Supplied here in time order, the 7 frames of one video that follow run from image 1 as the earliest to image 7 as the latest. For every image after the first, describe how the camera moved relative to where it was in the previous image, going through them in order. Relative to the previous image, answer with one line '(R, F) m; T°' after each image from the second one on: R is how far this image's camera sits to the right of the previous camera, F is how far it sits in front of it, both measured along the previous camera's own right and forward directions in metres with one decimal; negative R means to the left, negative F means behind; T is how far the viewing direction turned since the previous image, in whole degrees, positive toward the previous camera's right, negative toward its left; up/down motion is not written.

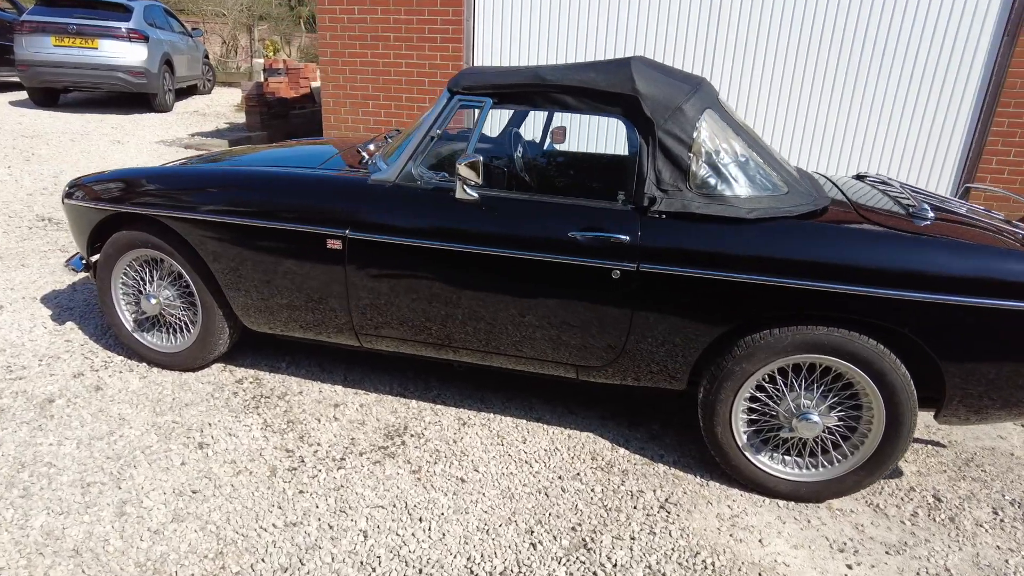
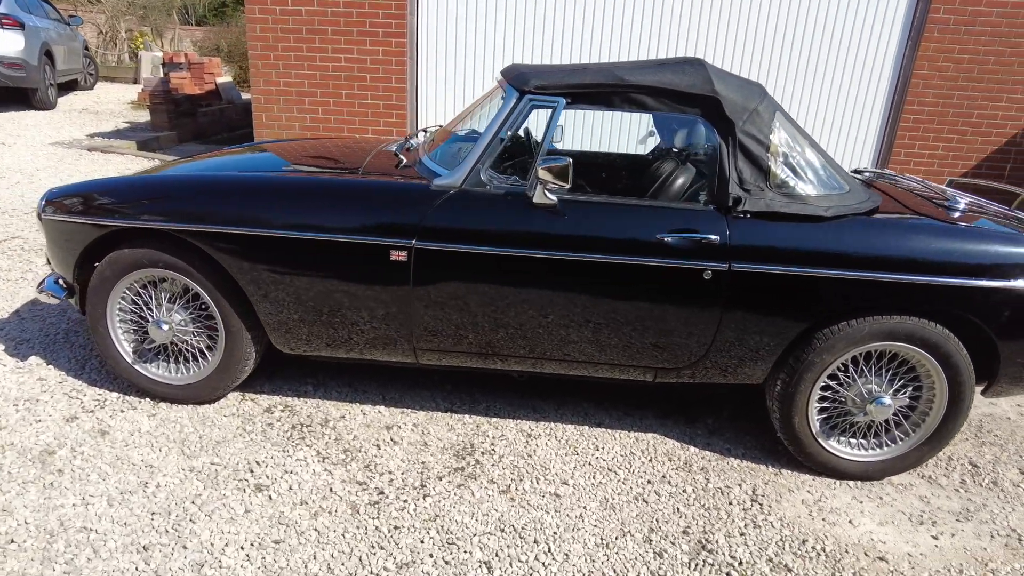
(-0.8, +0.2) m; +10°
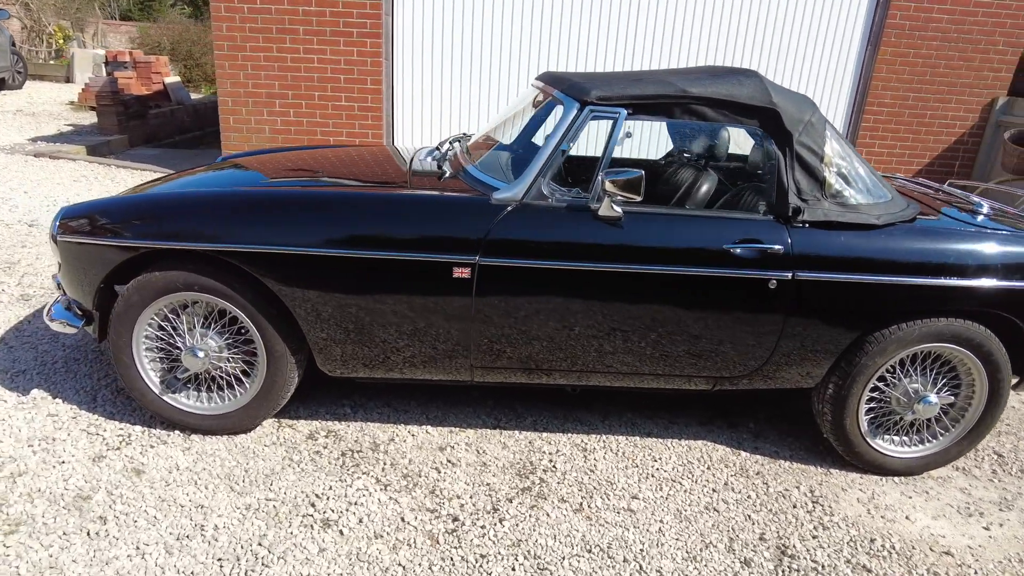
(-0.5, +0.1) m; +5°
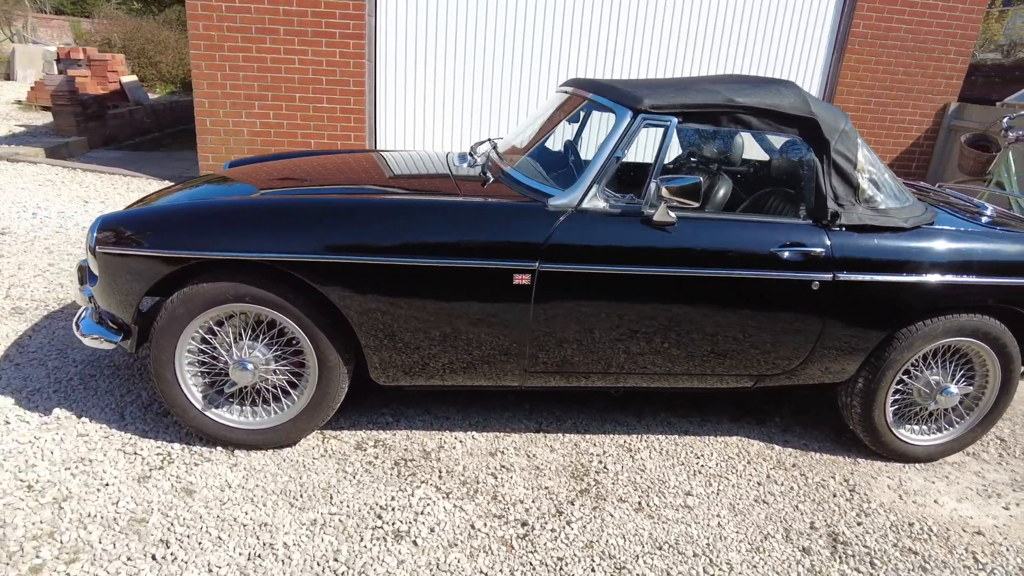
(-0.4, 0.0) m; +5°
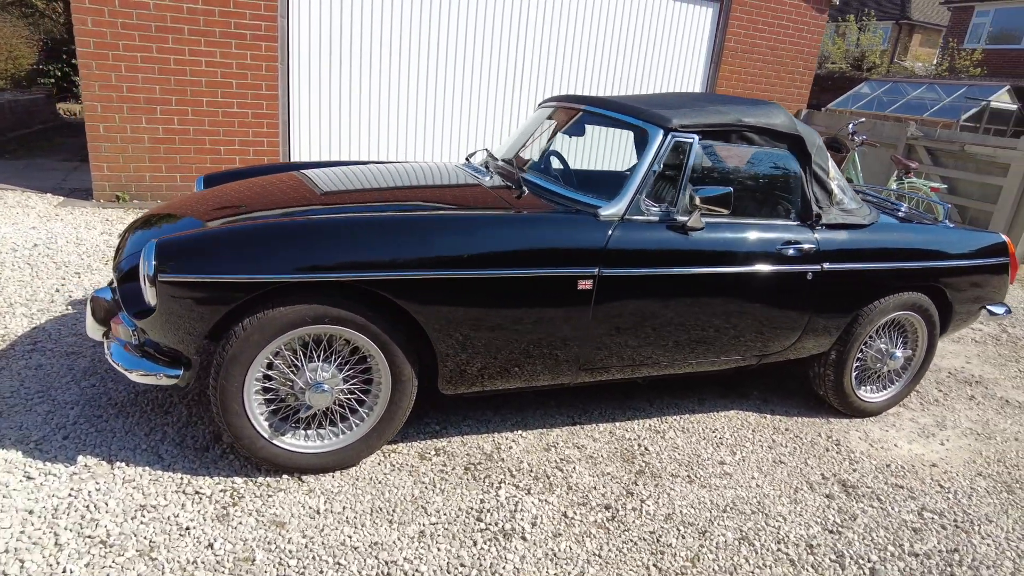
(-0.9, -0.1) m; +13°
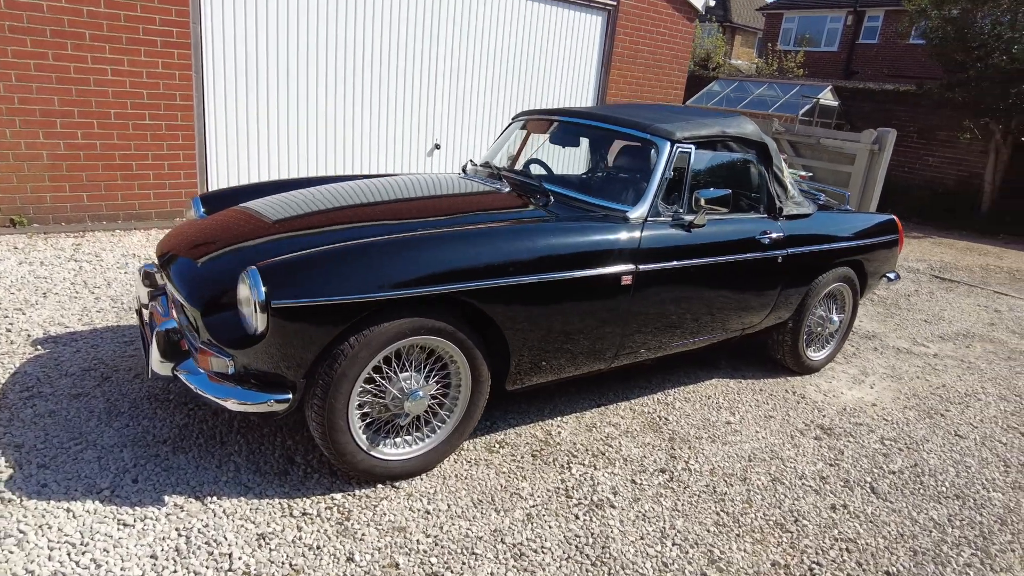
(-0.9, -0.2) m; +13°
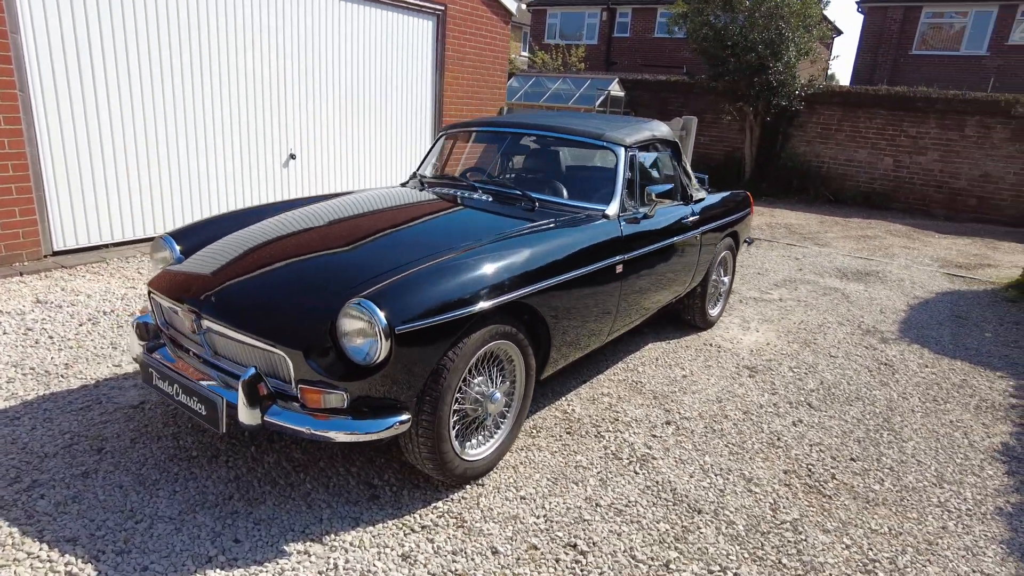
(-1.2, -0.1) m; +19°
